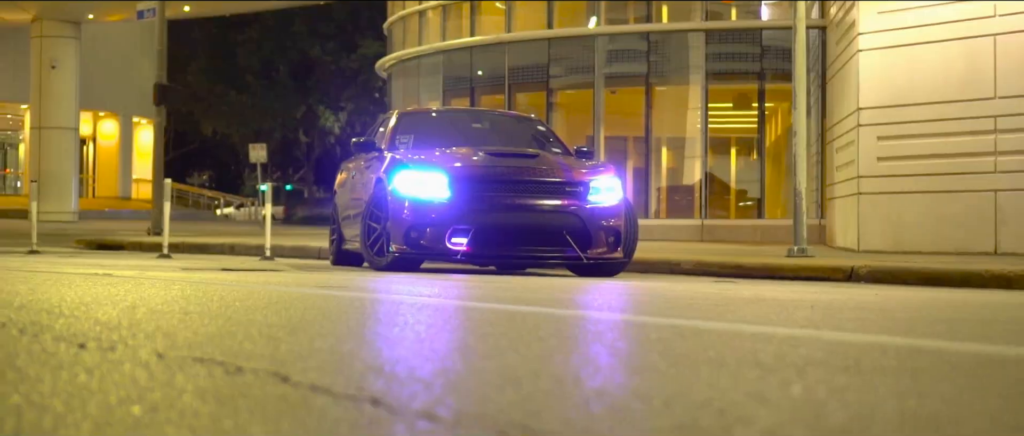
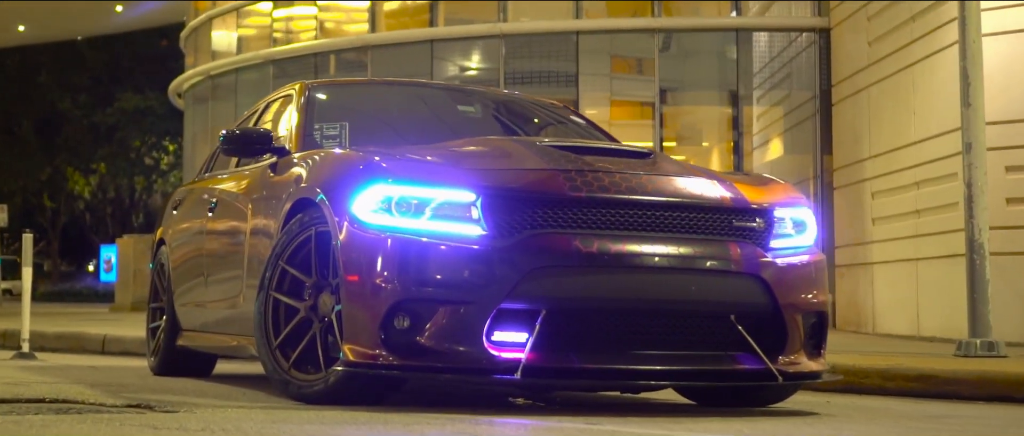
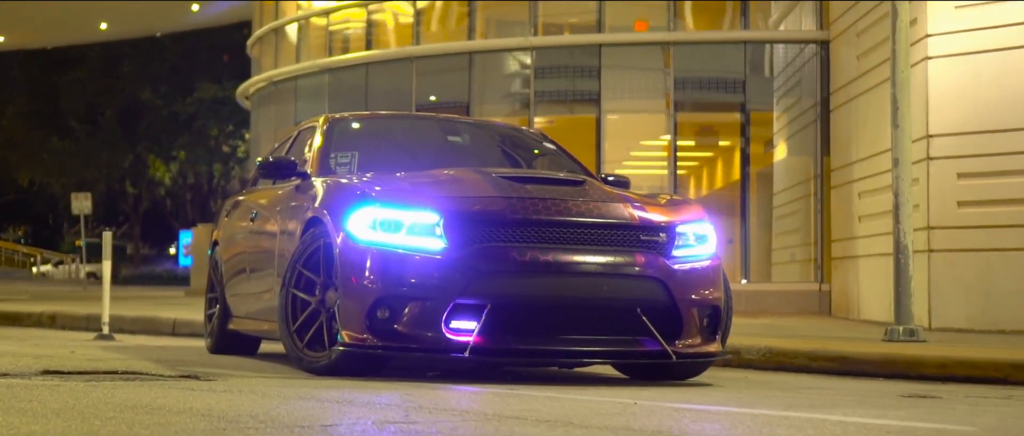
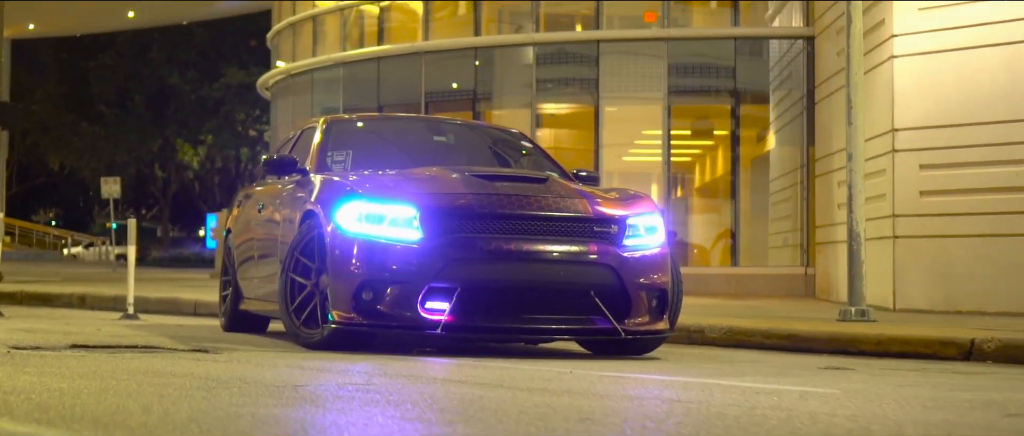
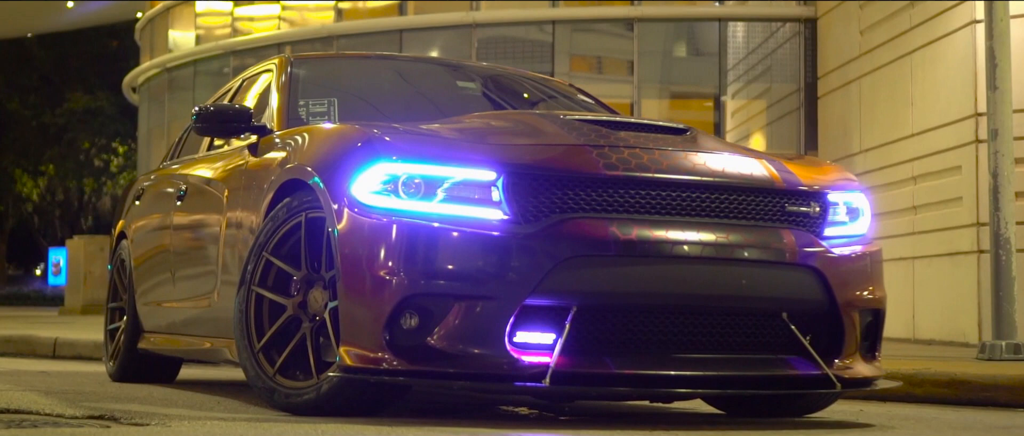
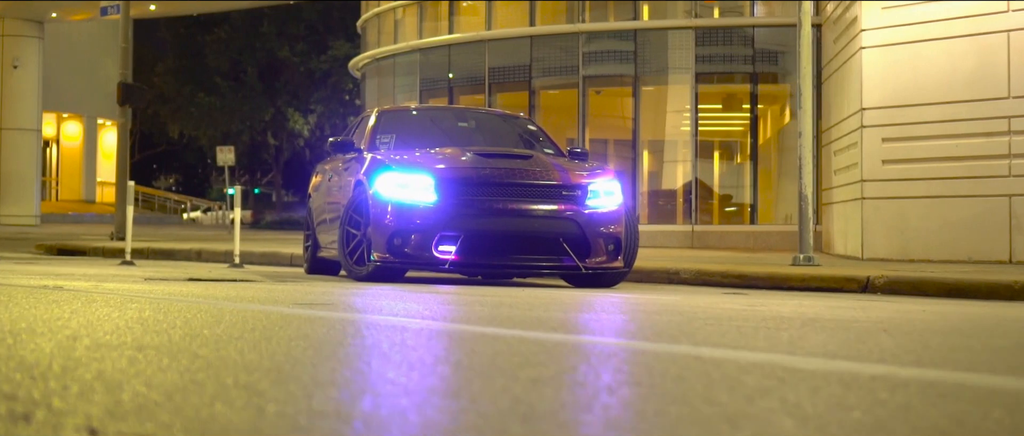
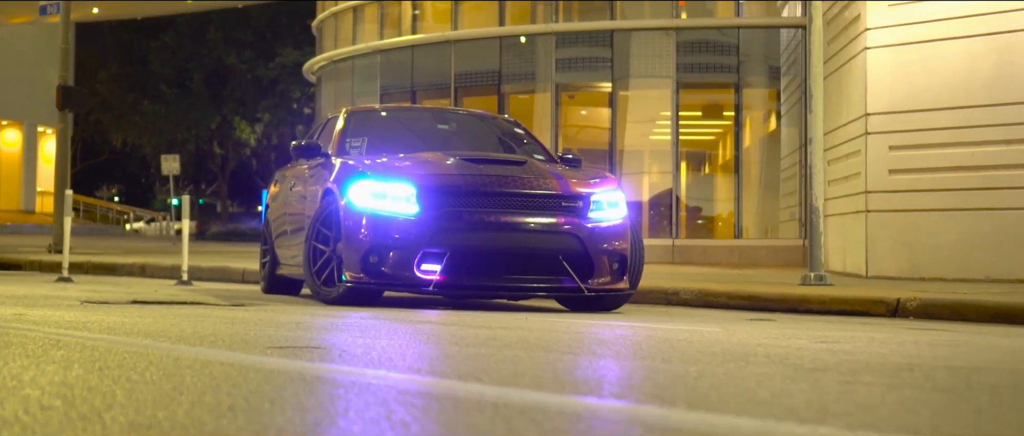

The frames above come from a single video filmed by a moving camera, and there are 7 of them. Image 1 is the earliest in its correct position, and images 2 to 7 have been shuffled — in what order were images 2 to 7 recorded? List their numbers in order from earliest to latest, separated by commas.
6, 7, 4, 3, 2, 5
